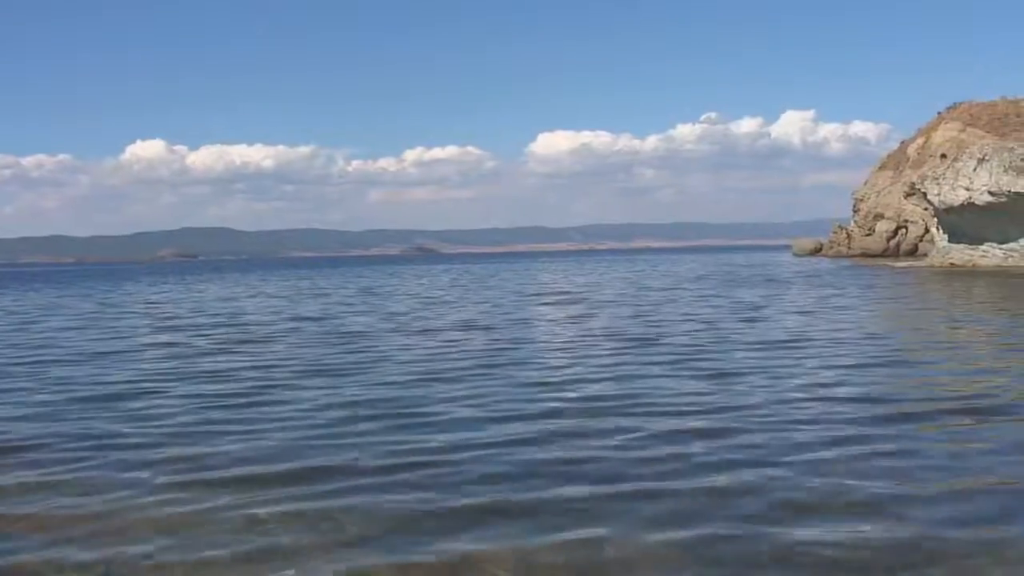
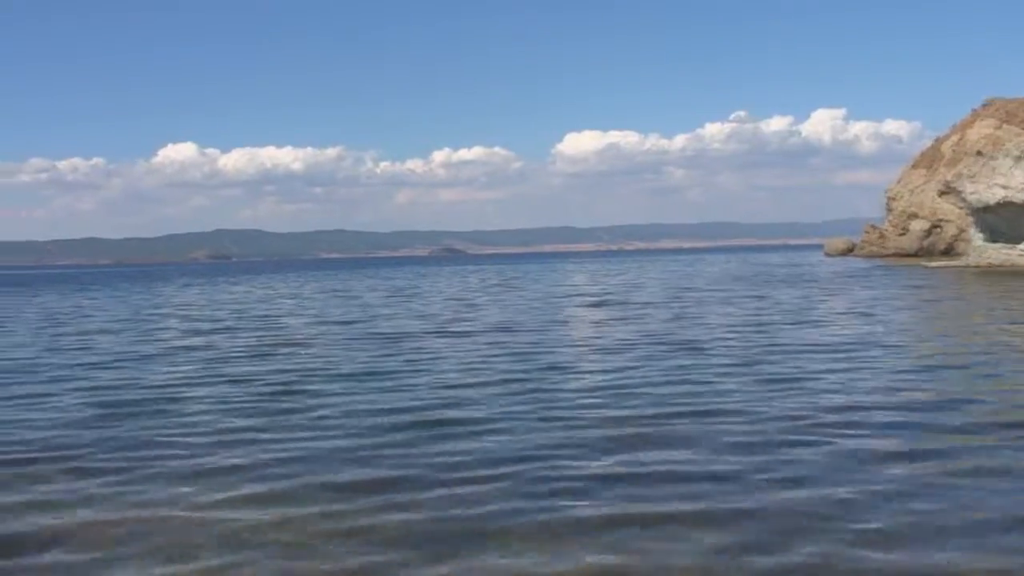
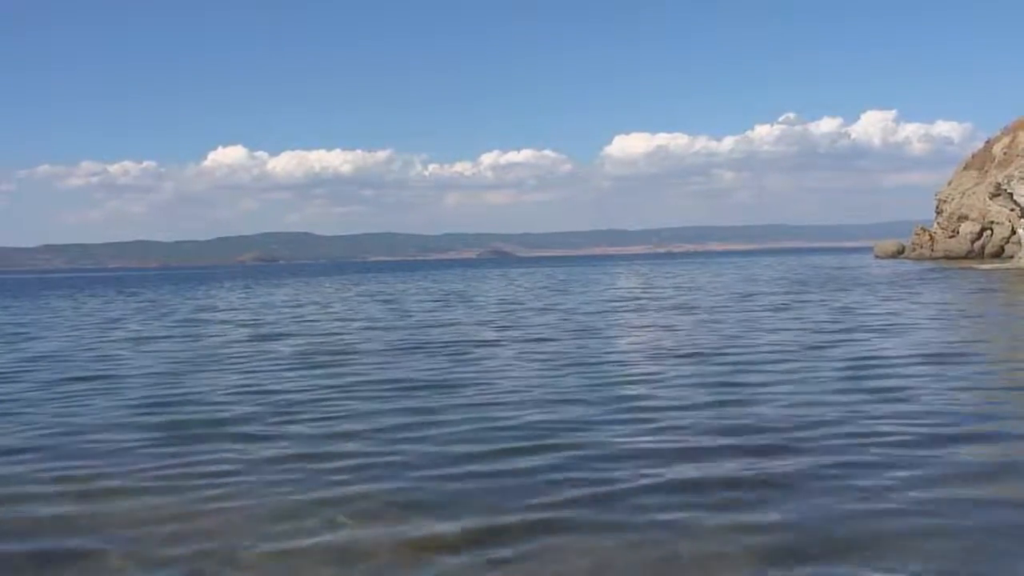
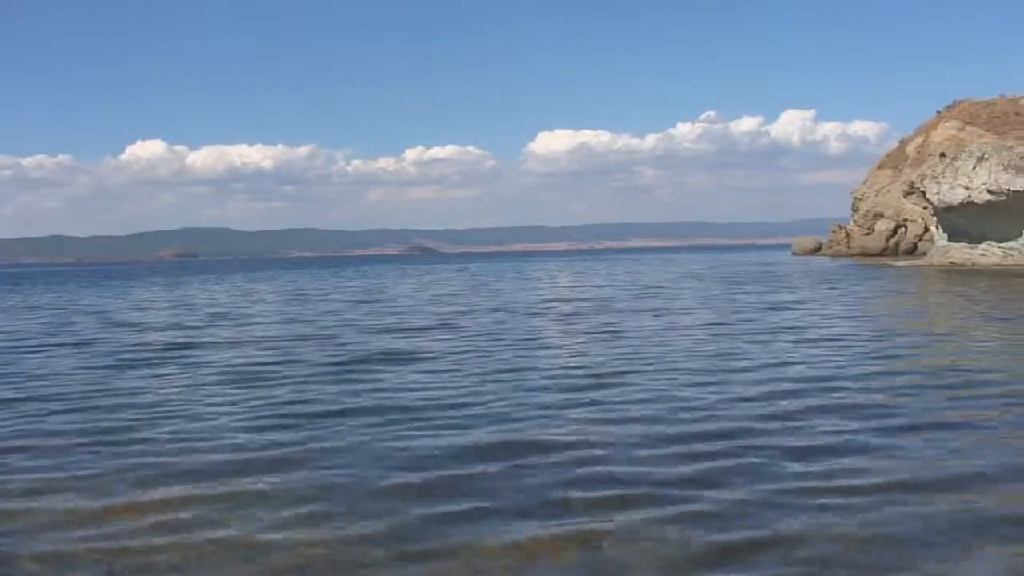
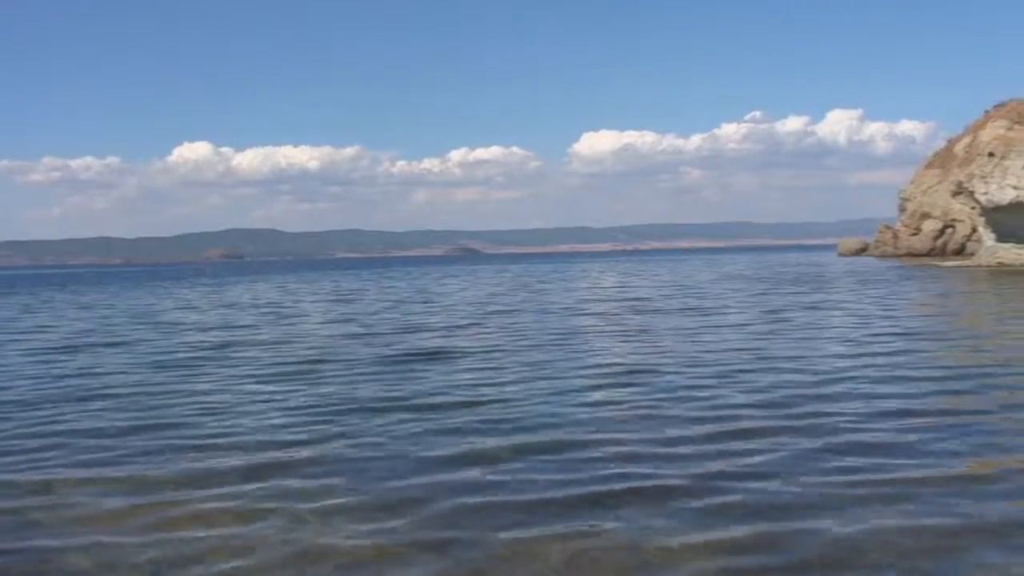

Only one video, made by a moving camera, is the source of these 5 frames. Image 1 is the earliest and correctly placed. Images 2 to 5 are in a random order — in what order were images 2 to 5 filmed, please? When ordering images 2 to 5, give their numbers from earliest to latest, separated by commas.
2, 3, 5, 4
